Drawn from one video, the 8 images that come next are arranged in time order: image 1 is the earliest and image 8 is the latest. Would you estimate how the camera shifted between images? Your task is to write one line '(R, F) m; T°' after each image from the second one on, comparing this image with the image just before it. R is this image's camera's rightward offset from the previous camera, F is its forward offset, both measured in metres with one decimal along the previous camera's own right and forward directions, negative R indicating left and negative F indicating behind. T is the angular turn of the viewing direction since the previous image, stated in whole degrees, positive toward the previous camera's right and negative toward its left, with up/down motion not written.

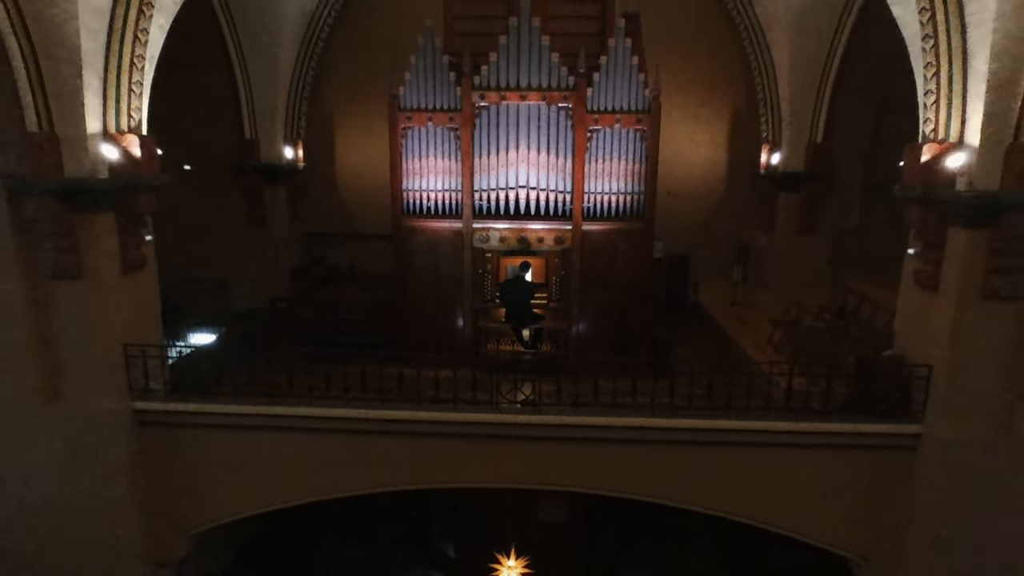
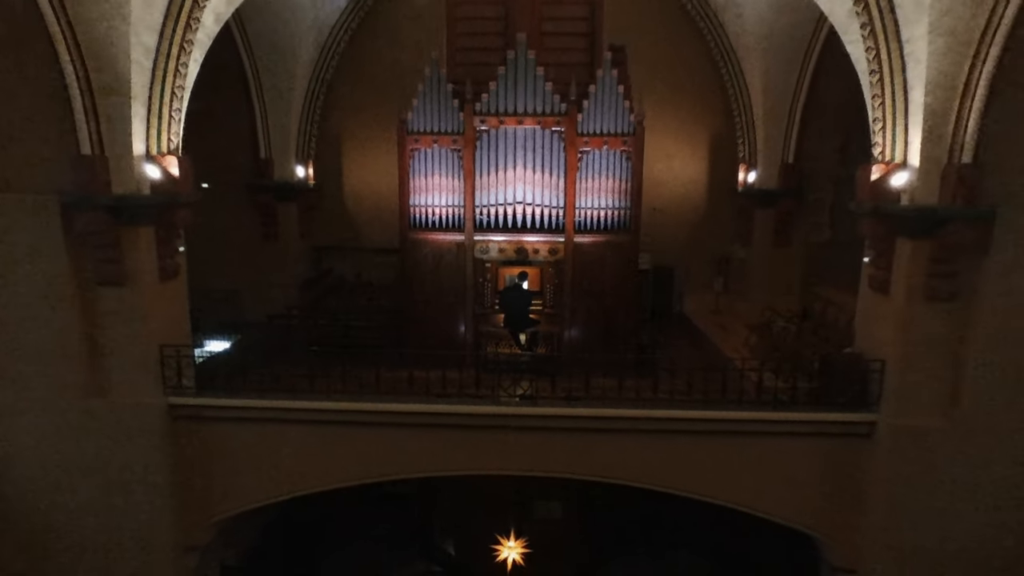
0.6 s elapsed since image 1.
(-0.1, -0.6) m; +1°
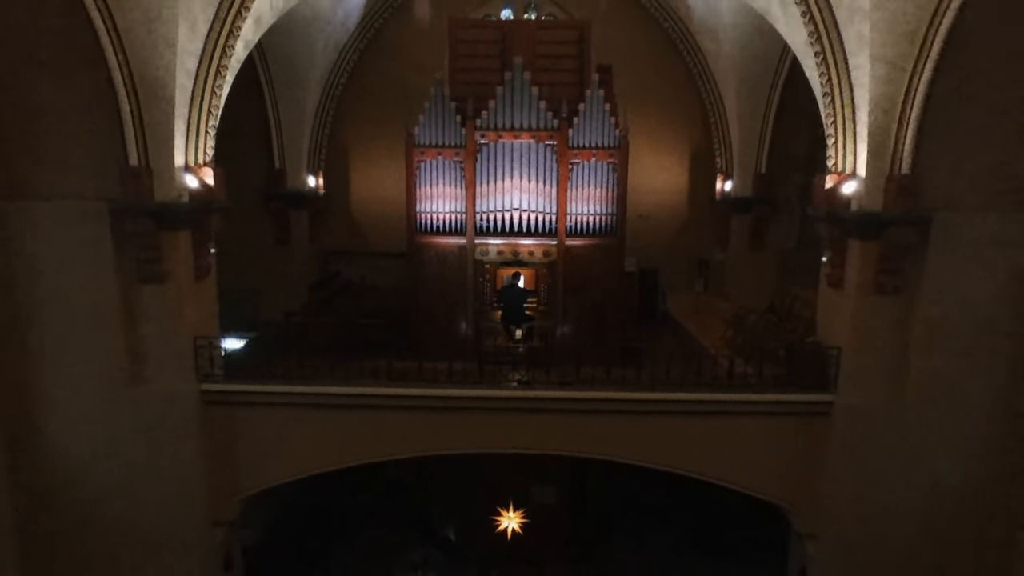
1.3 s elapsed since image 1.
(-0.1, -0.7) m; +1°
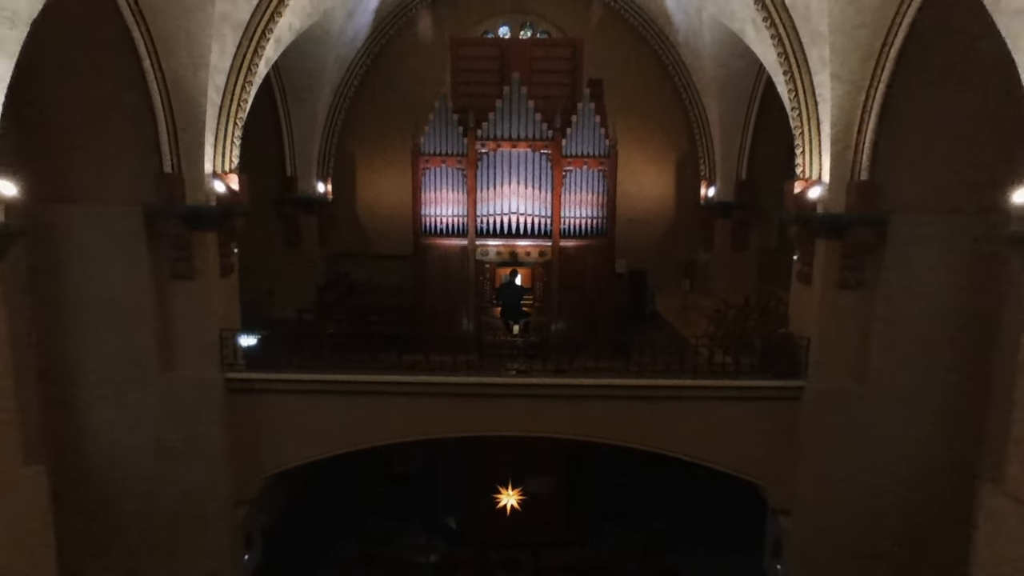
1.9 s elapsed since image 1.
(-0.1, -0.6) m; +1°
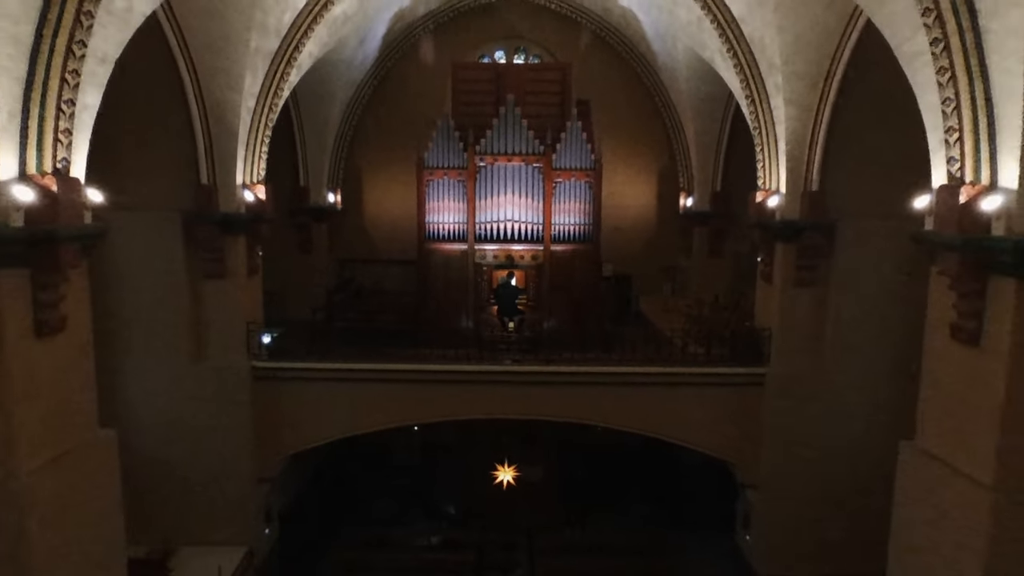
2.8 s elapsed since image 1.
(0.0, -0.9) m; +1°
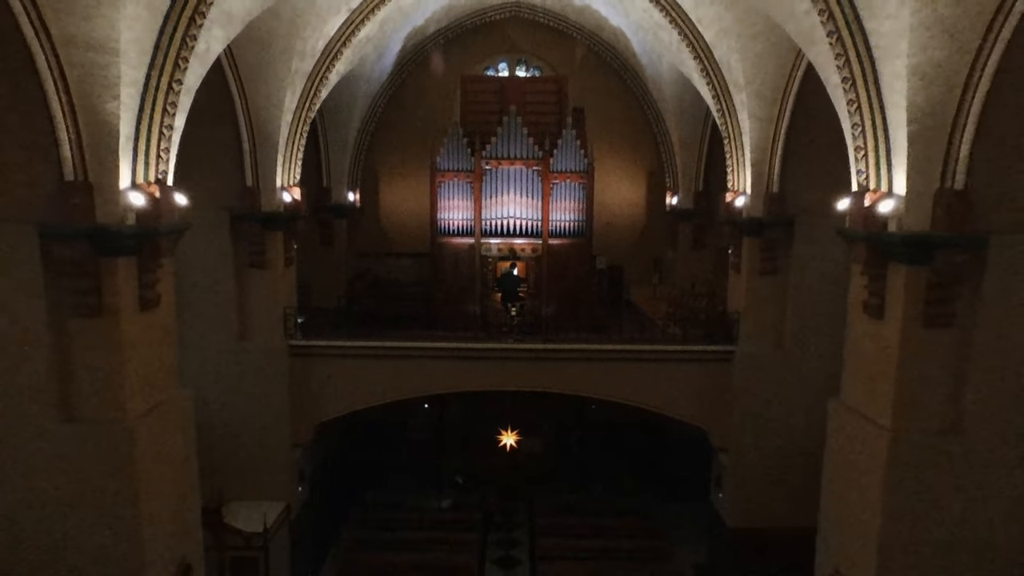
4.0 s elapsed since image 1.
(0.0, -1.2) m; 0°
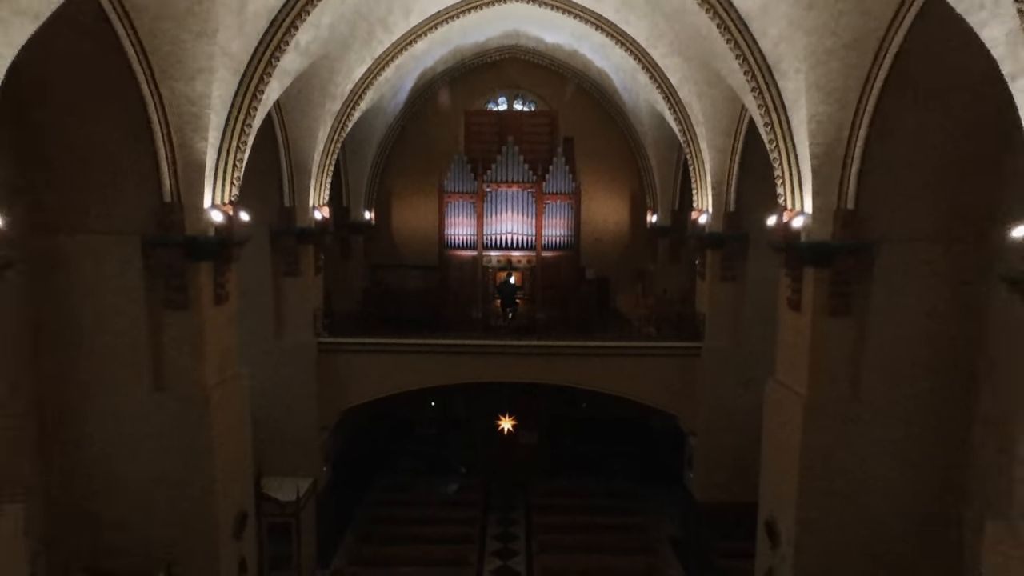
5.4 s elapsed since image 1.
(+0.1, -1.5) m; 0°
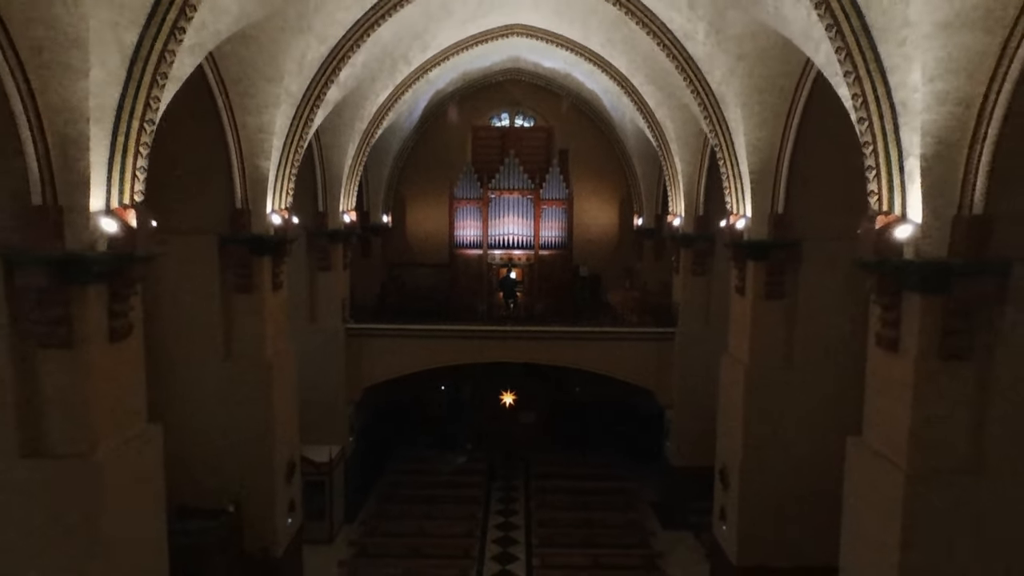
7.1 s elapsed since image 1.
(0.0, -1.7) m; 0°
